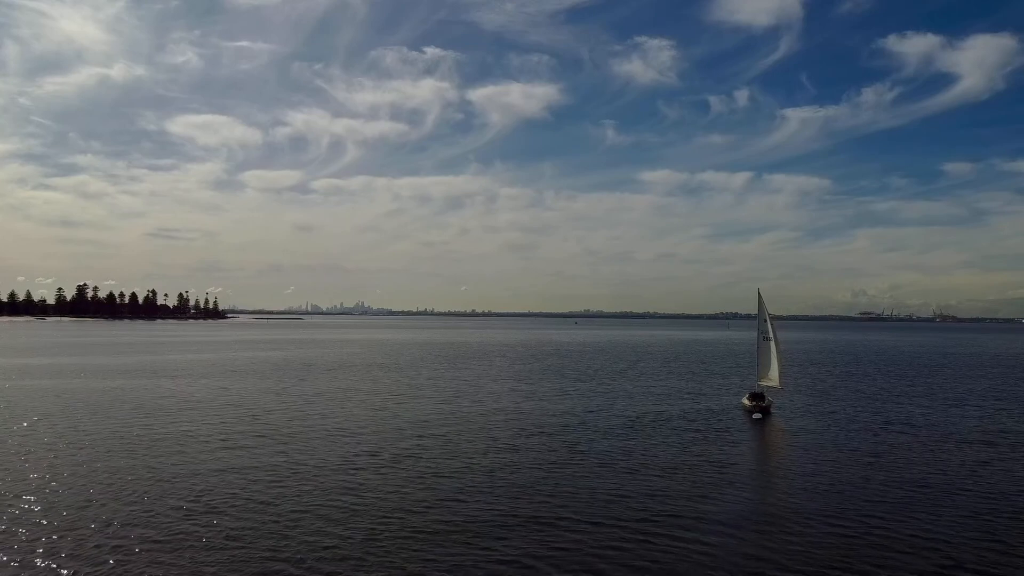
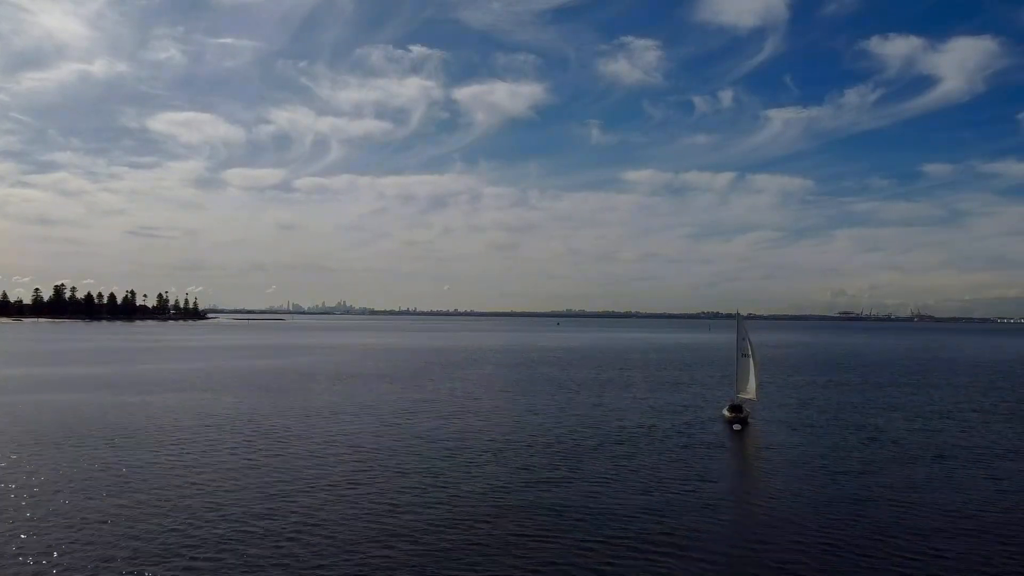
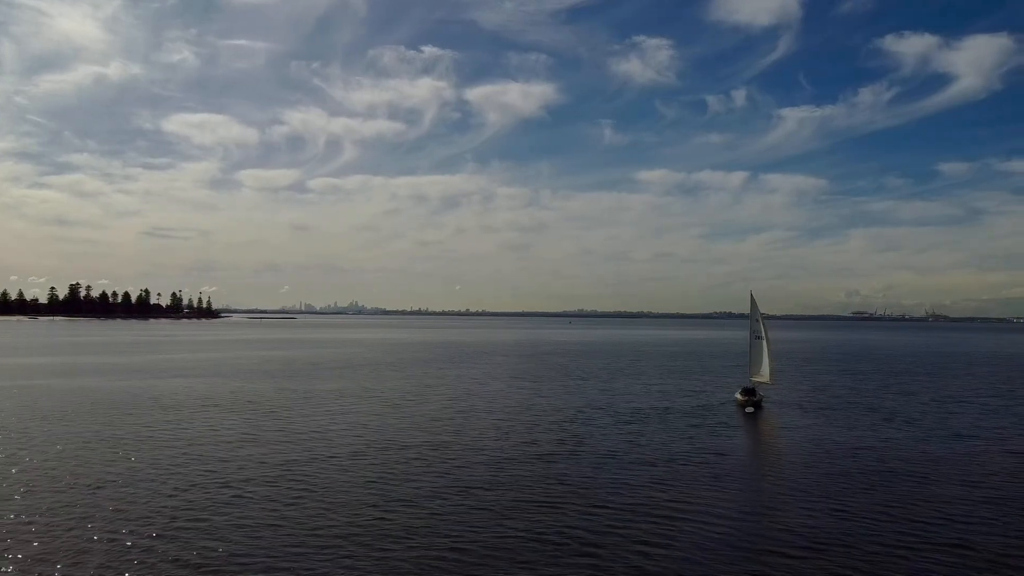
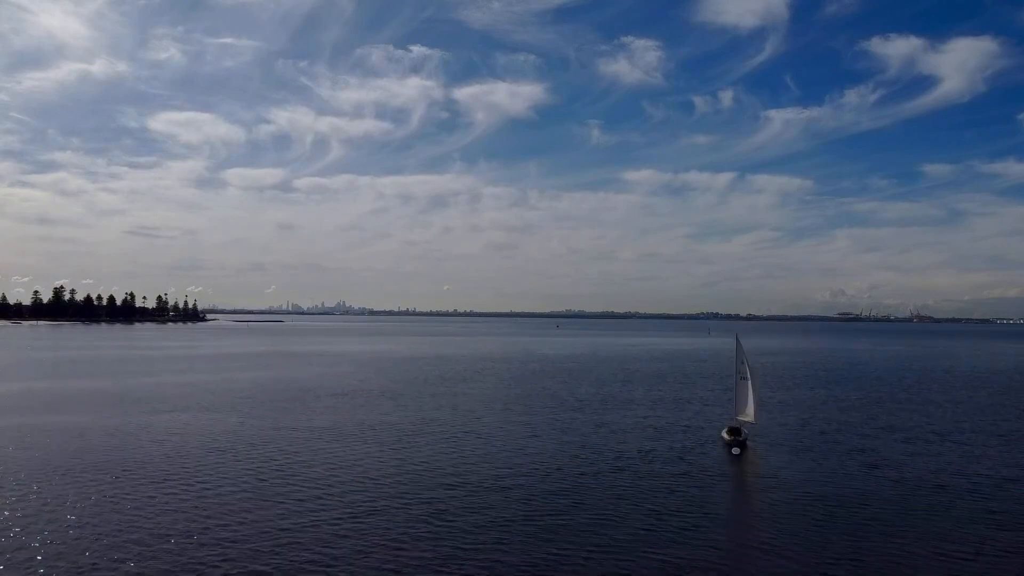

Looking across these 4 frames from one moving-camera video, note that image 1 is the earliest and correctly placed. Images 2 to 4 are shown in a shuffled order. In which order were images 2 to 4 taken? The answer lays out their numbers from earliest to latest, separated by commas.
3, 2, 4
